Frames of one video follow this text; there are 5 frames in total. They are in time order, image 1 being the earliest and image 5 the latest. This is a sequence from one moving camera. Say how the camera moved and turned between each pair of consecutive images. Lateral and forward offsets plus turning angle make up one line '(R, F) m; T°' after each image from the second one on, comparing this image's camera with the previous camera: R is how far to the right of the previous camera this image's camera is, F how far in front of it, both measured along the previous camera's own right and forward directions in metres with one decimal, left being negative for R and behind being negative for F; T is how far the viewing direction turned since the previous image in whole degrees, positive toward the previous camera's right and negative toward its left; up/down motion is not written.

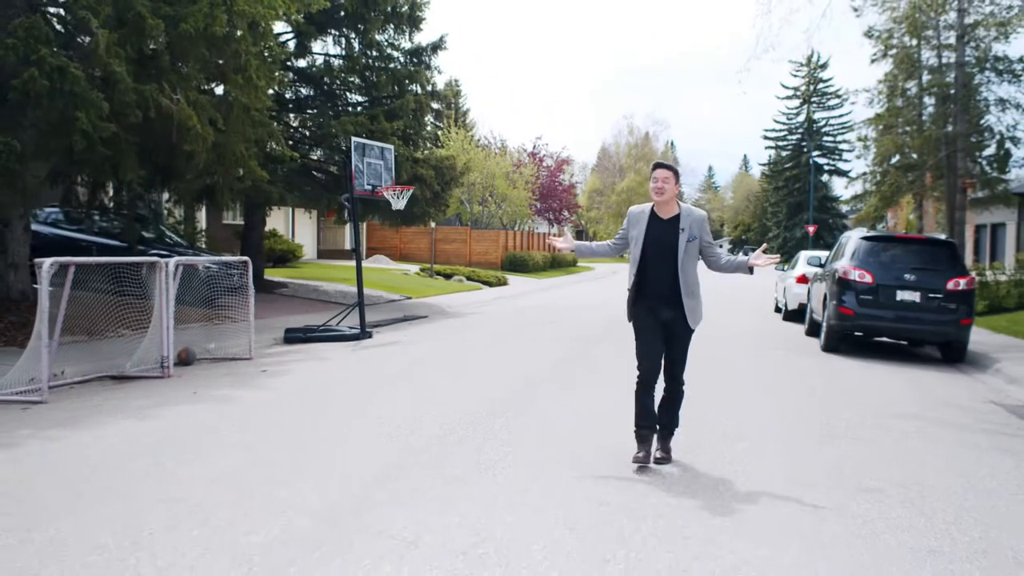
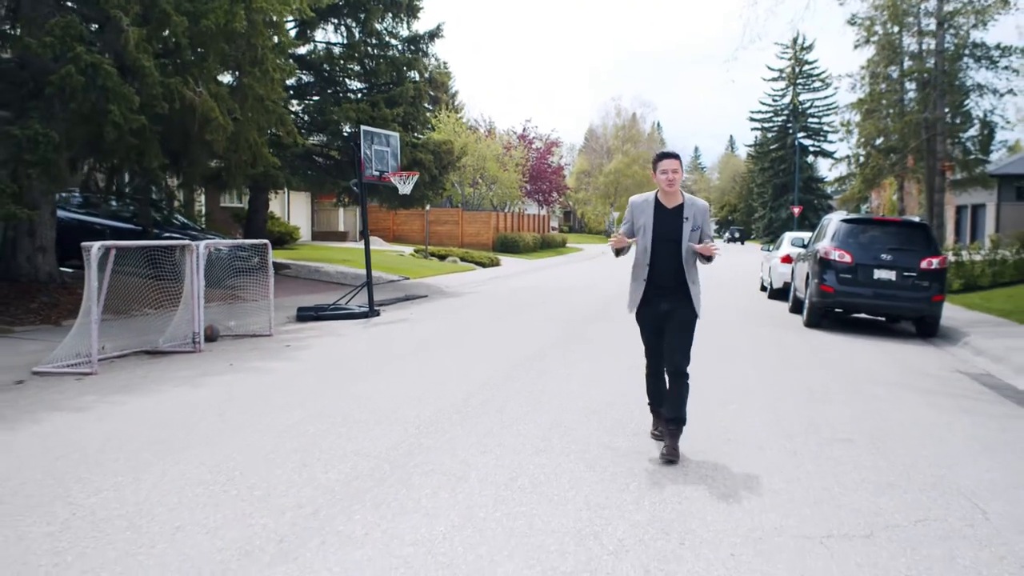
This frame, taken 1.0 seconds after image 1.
(-0.2, -0.9) m; +1°
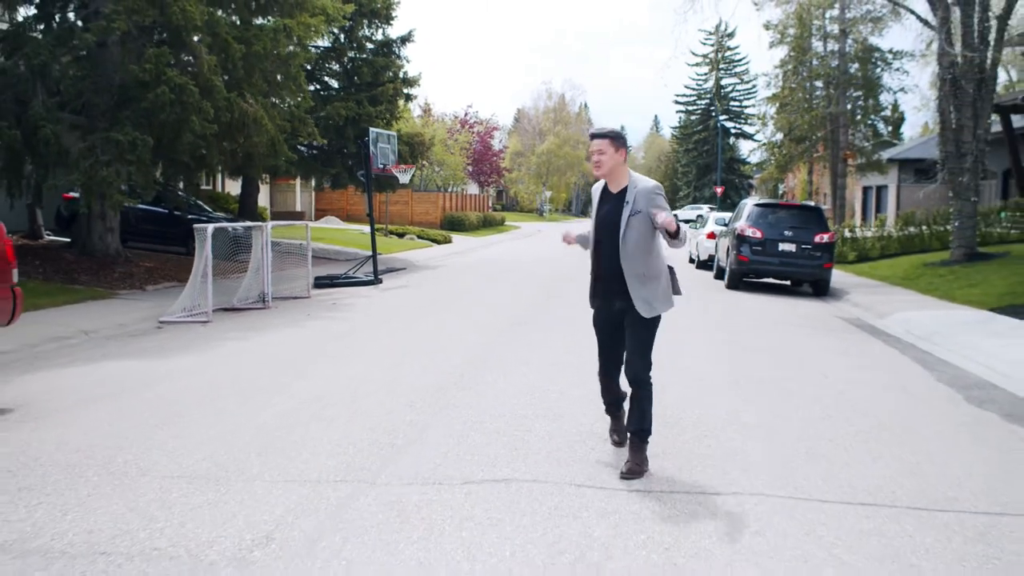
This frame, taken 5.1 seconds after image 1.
(-1.0, -3.7) m; +4°
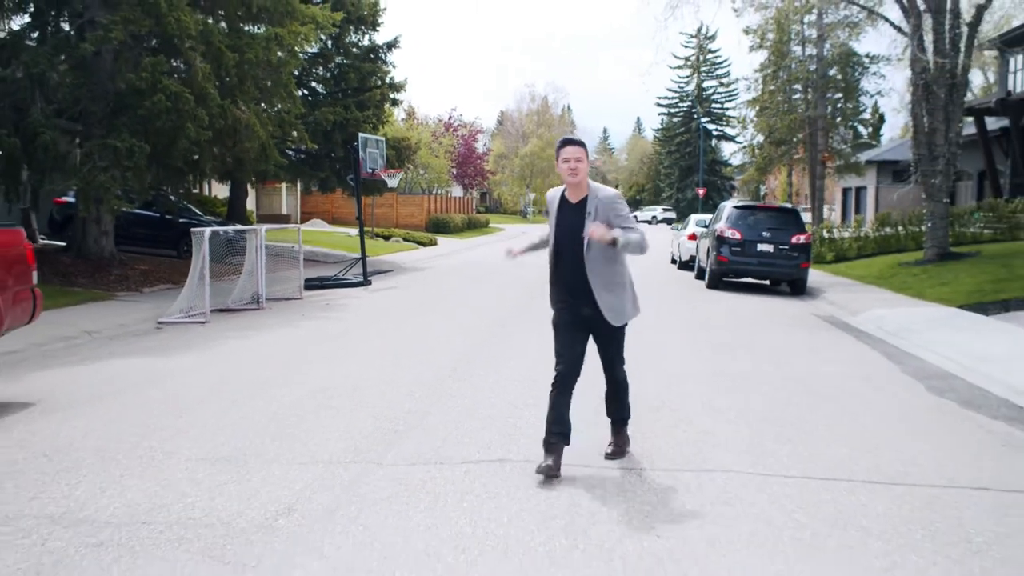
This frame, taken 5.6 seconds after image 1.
(0.0, -0.5) m; +1°
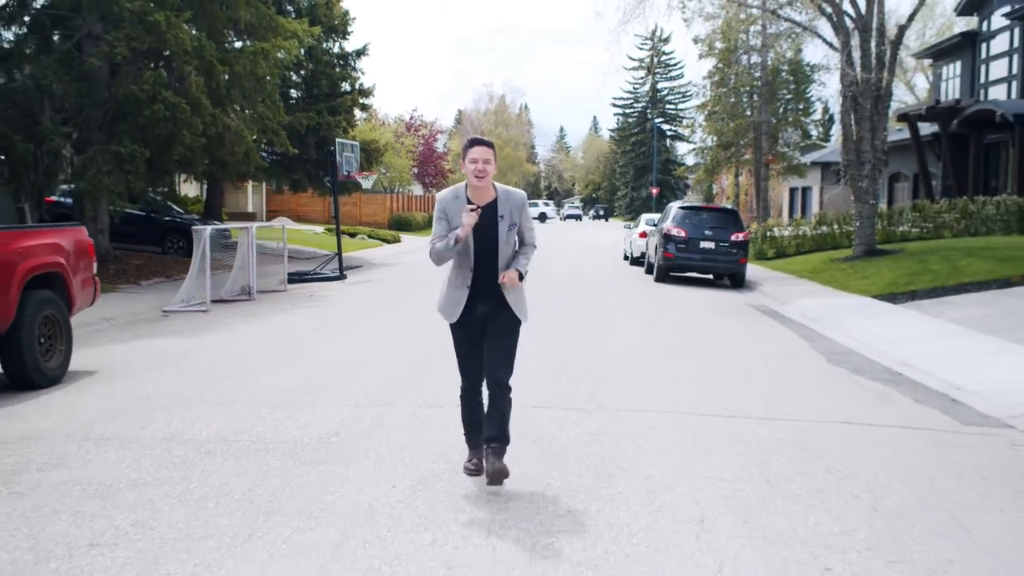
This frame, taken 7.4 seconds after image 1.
(-0.2, -1.8) m; +2°
